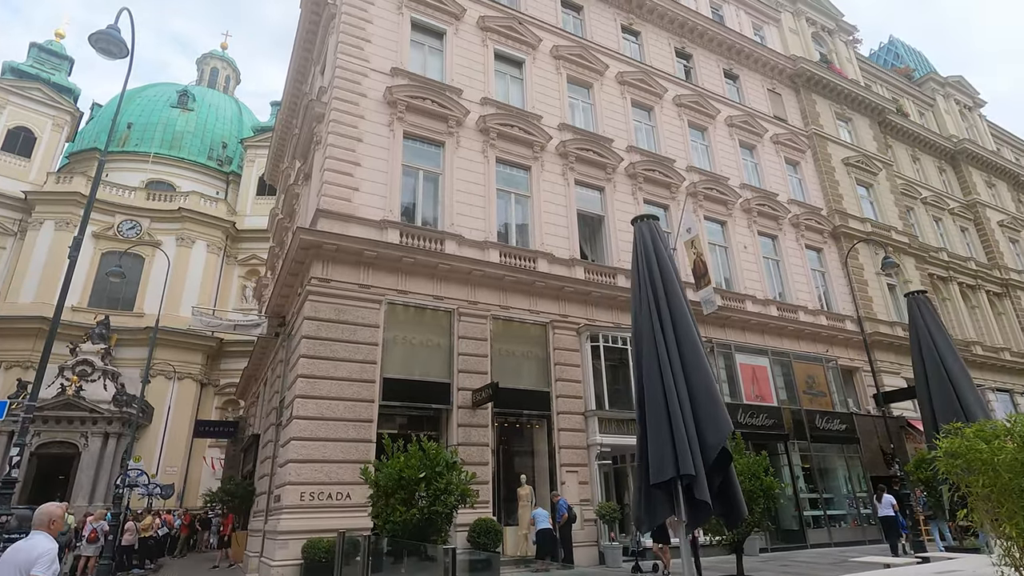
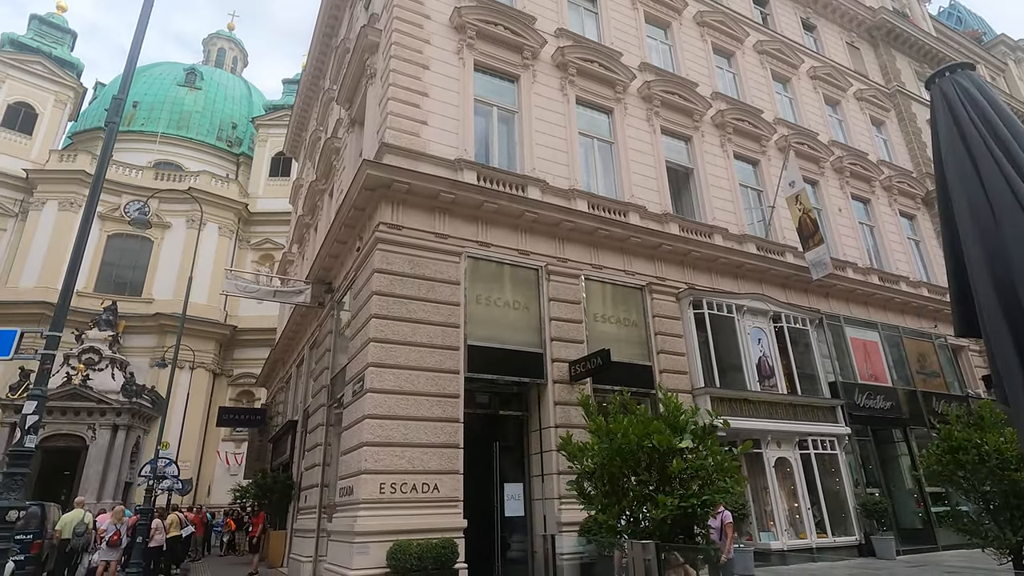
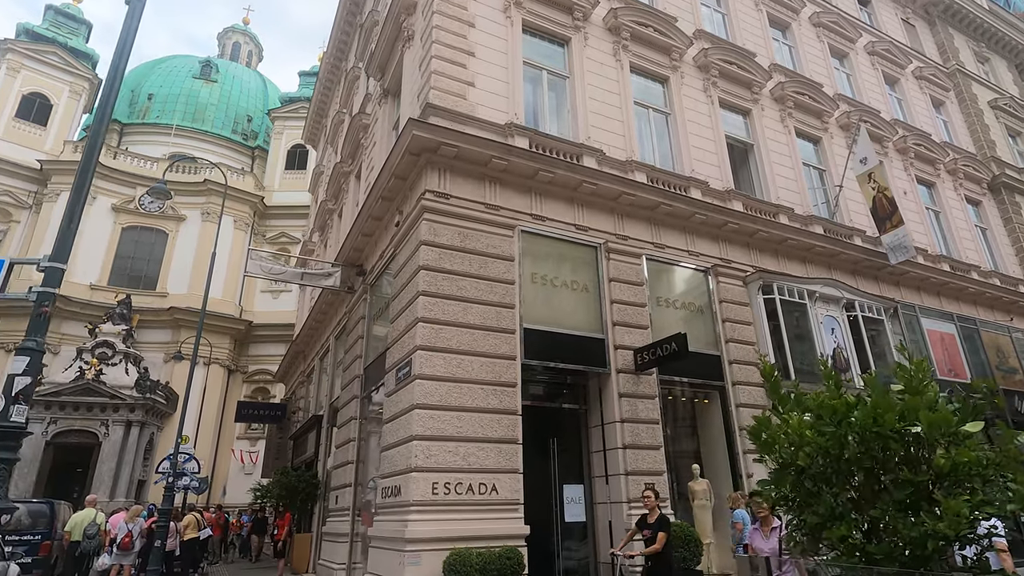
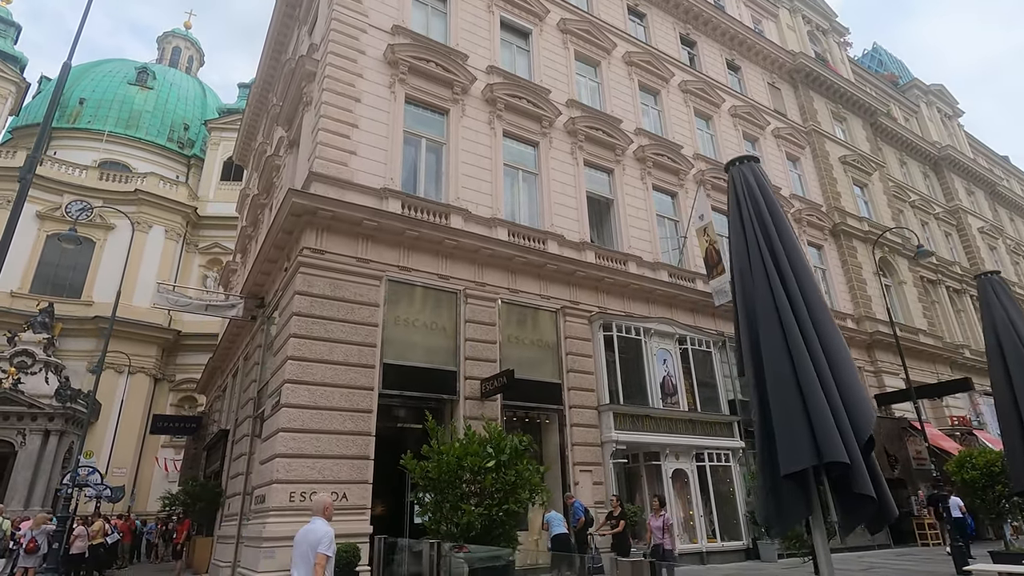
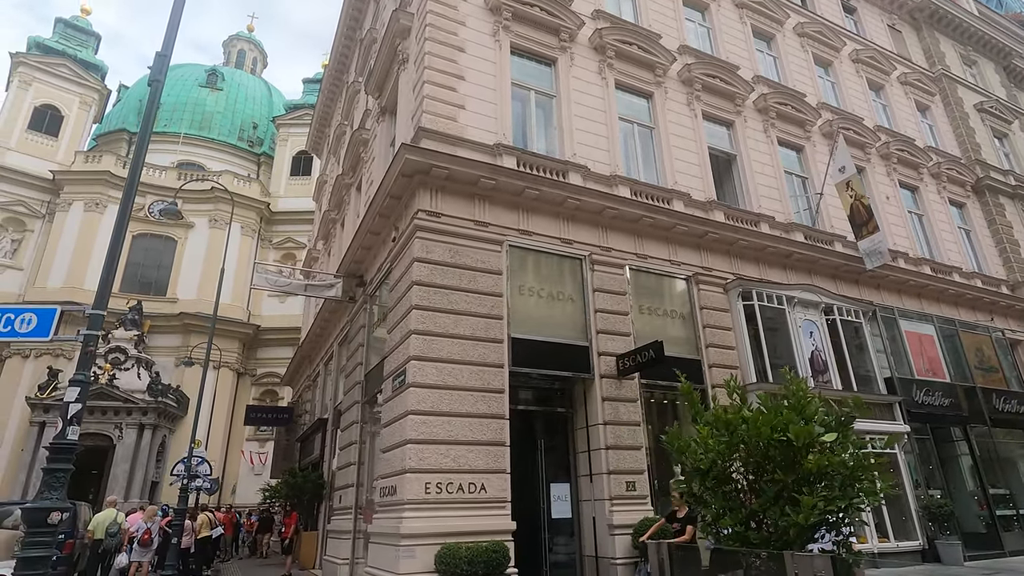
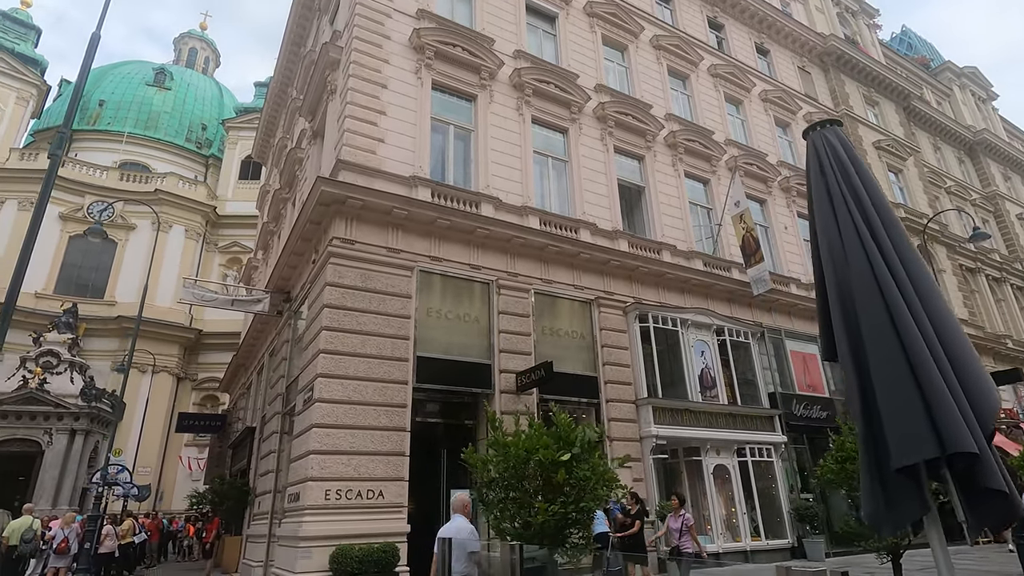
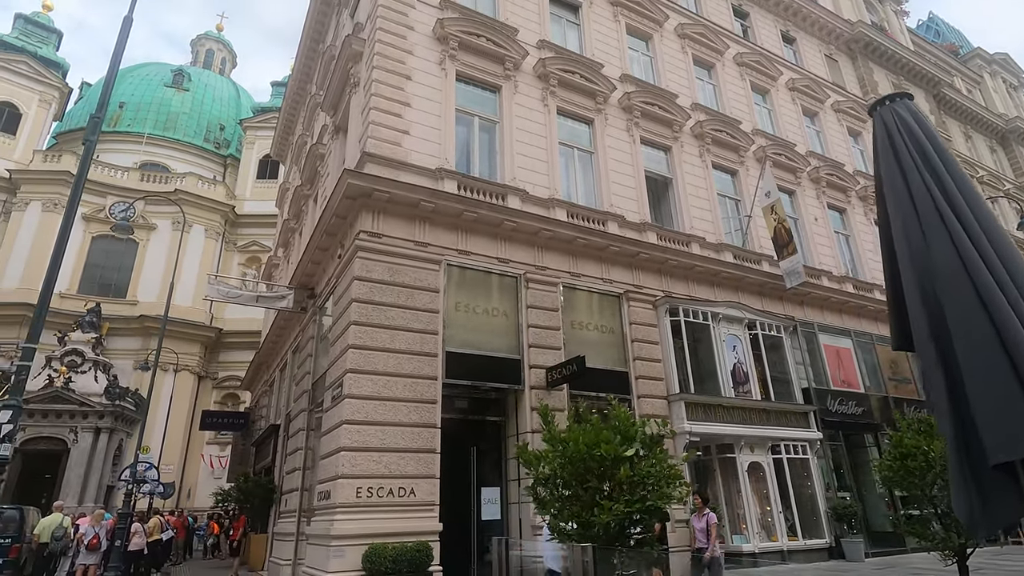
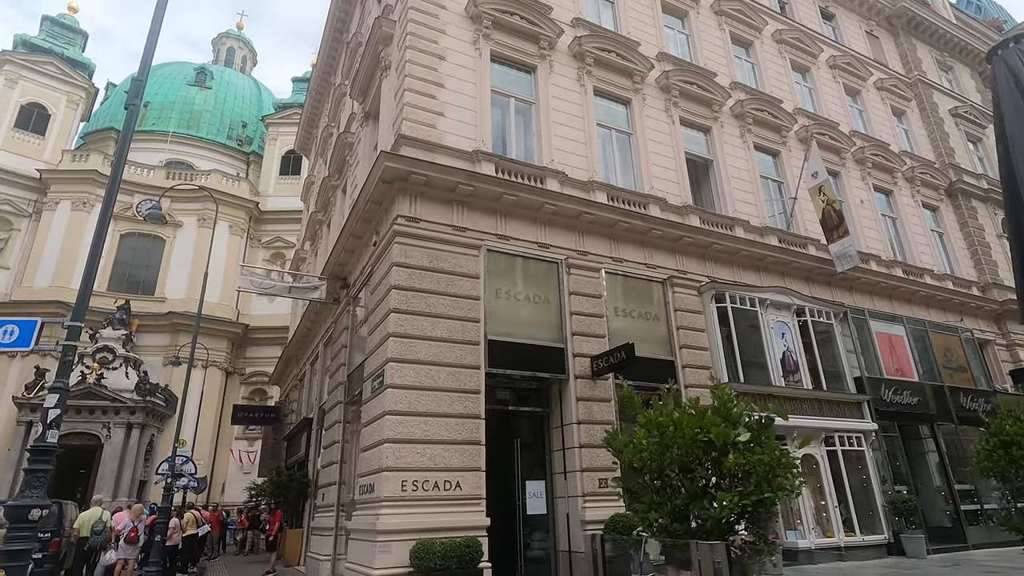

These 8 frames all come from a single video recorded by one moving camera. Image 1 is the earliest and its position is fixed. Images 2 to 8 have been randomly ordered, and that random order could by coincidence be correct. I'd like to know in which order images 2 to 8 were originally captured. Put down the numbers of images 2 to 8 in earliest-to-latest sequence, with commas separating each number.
4, 6, 7, 2, 8, 5, 3
